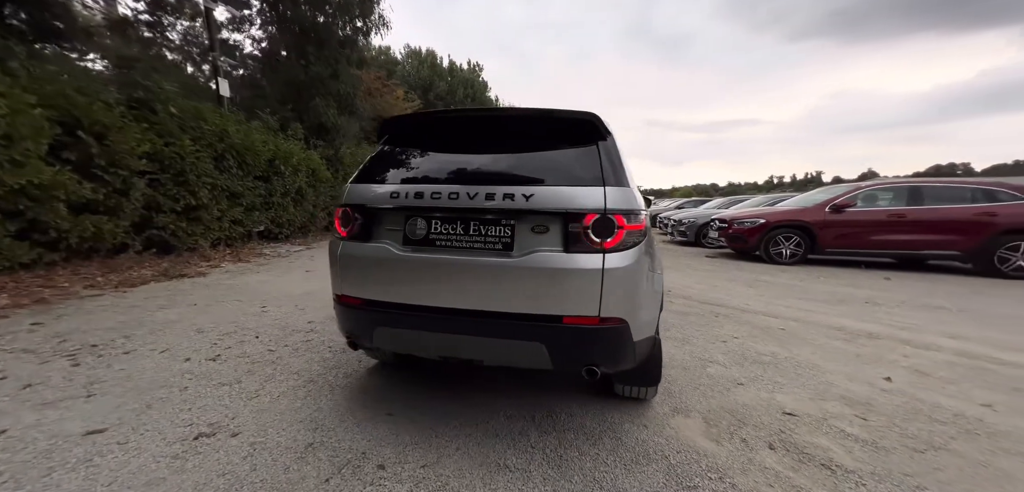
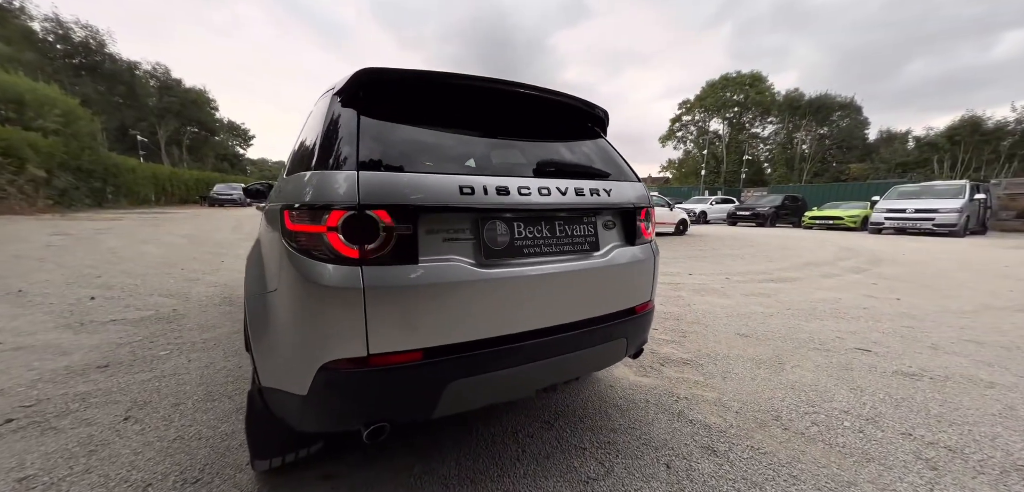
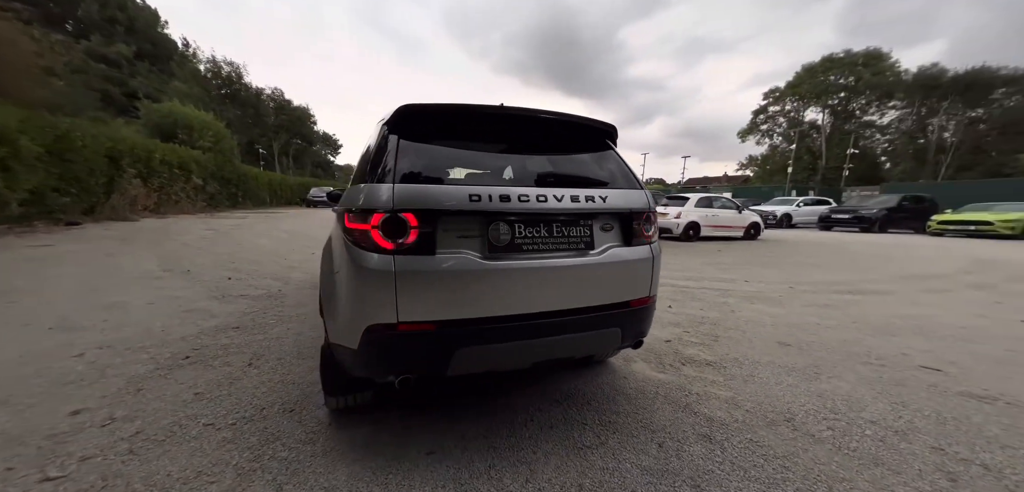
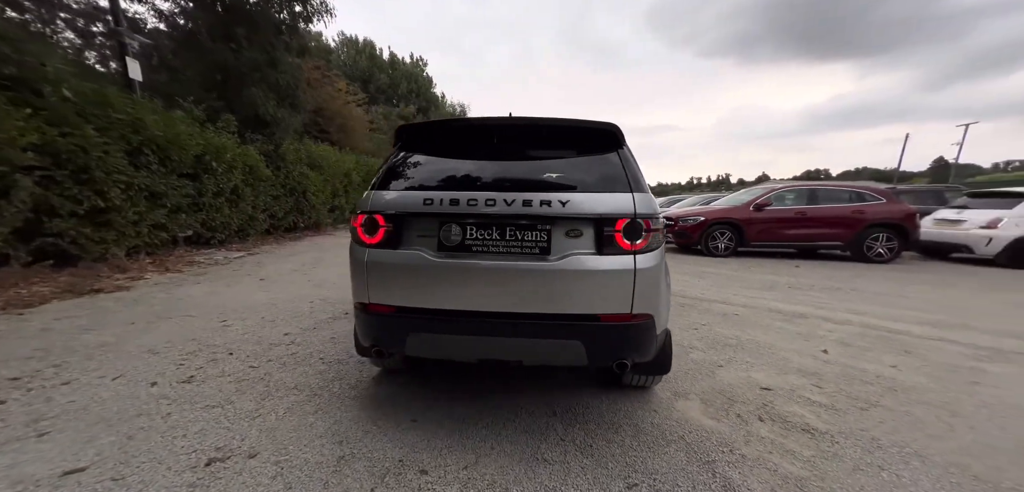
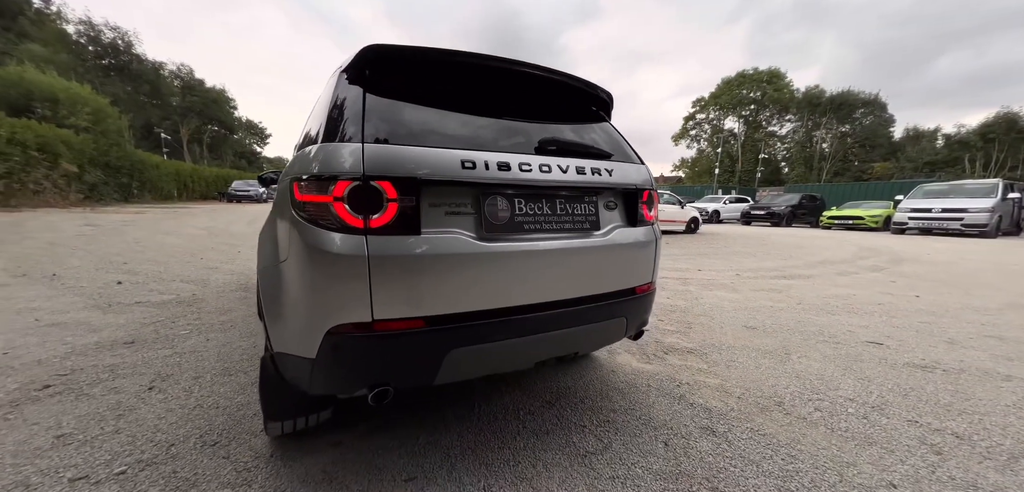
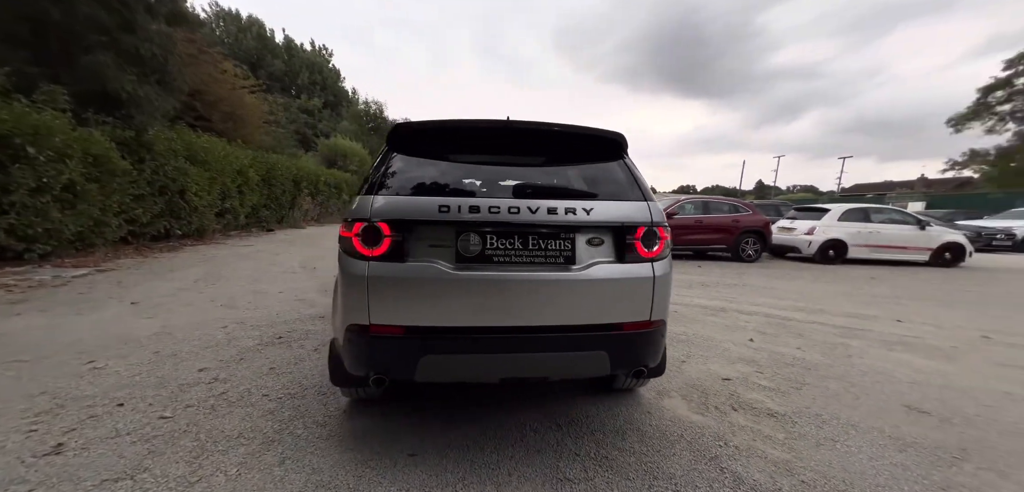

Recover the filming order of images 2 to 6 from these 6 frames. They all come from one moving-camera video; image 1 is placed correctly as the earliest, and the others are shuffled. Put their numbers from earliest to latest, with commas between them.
4, 6, 3, 2, 5
